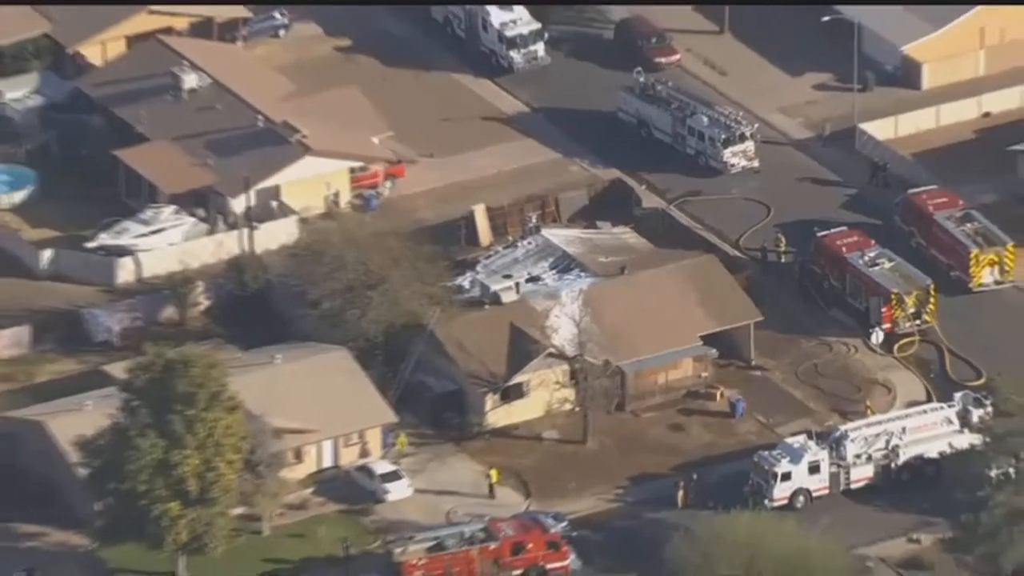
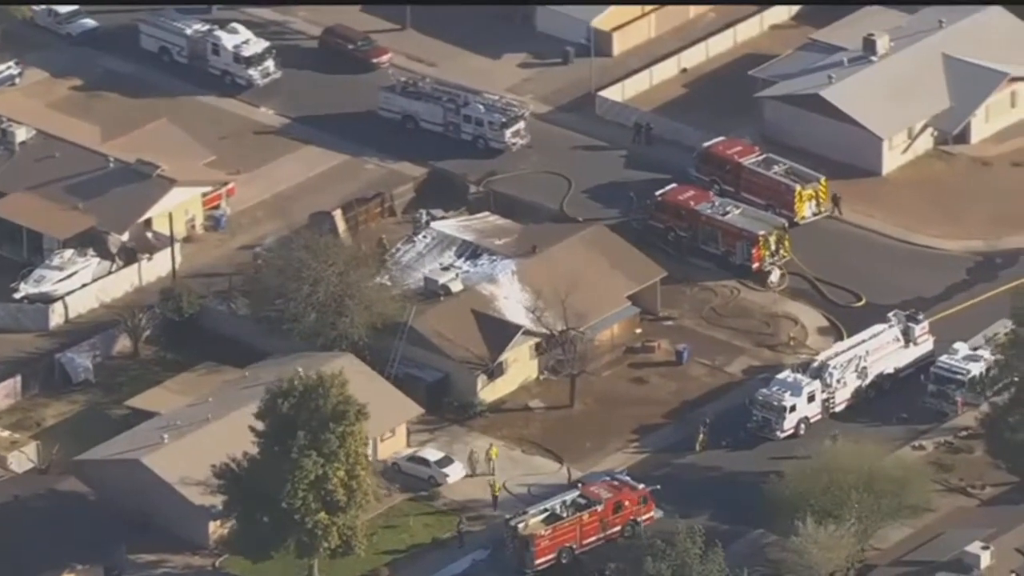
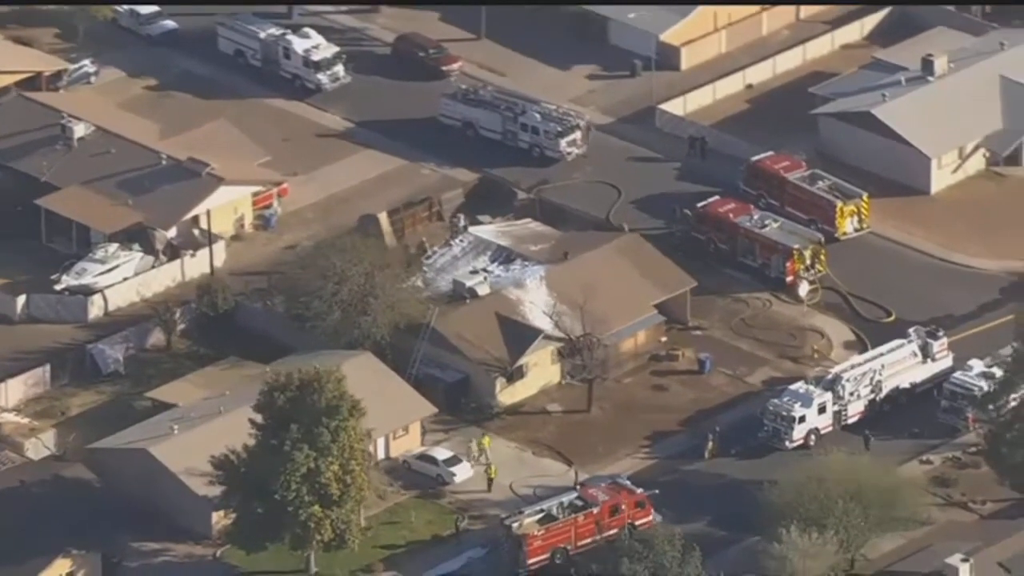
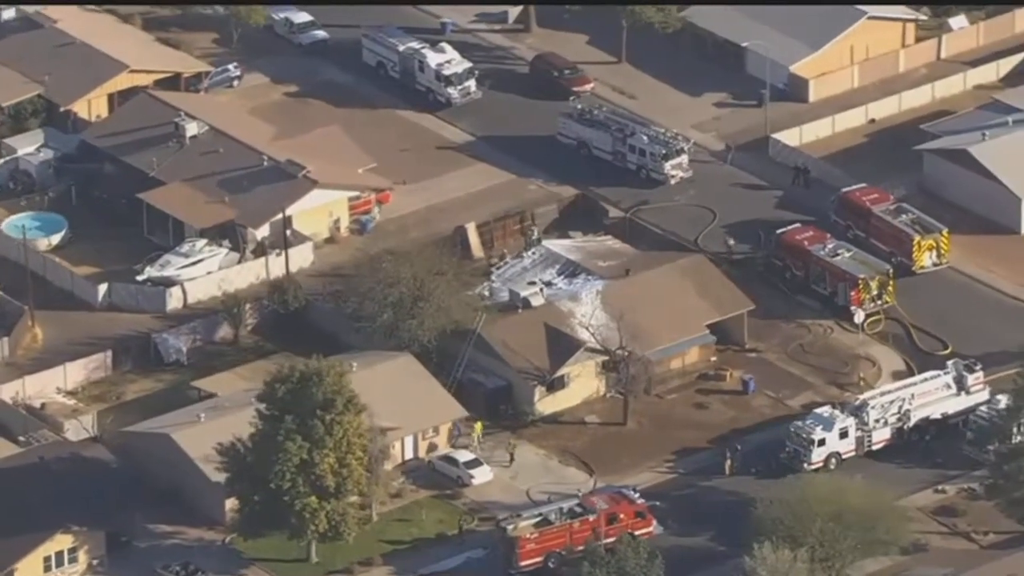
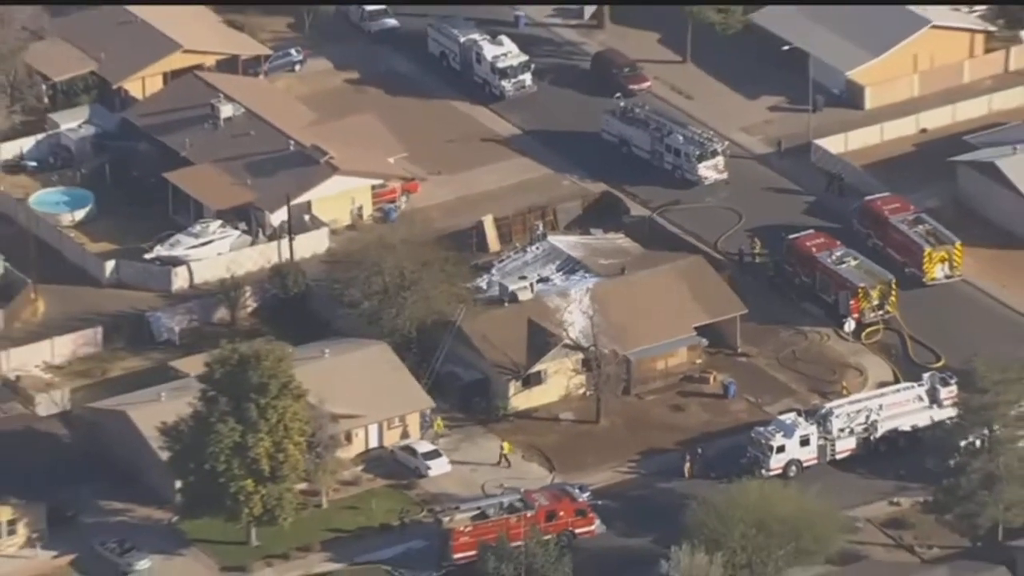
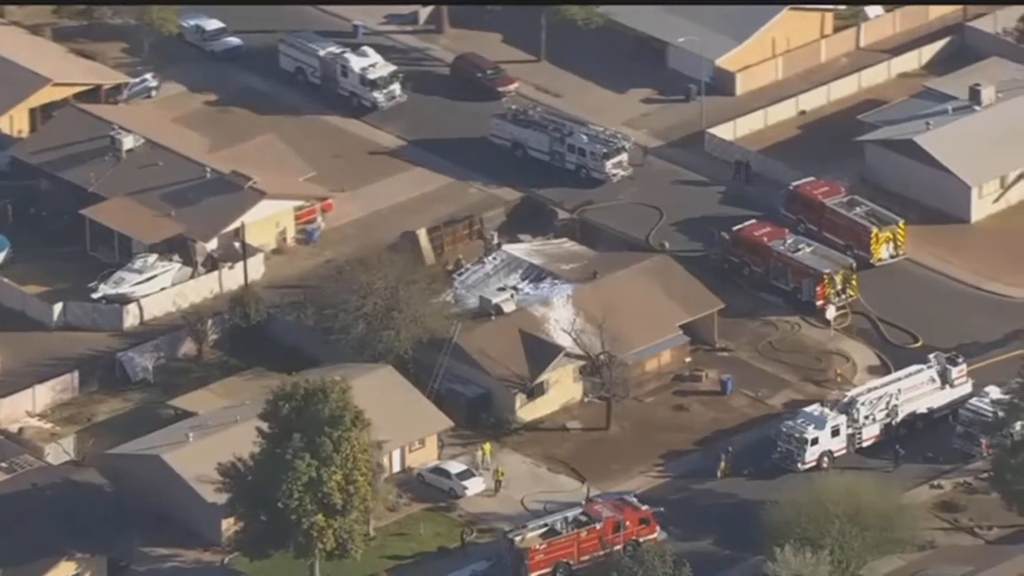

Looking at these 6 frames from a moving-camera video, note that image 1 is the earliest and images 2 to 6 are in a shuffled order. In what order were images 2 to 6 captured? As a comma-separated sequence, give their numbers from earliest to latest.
5, 4, 6, 3, 2
